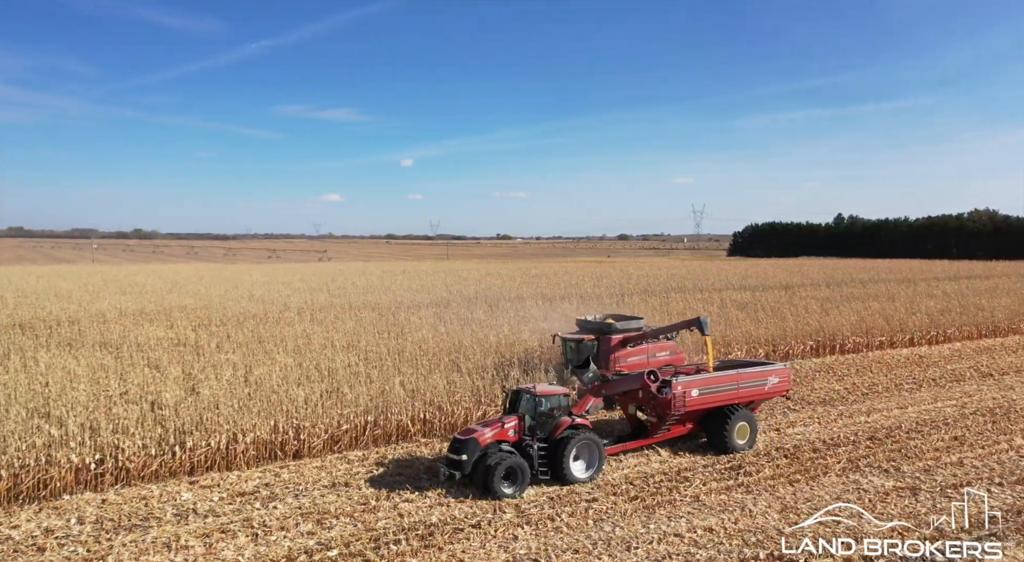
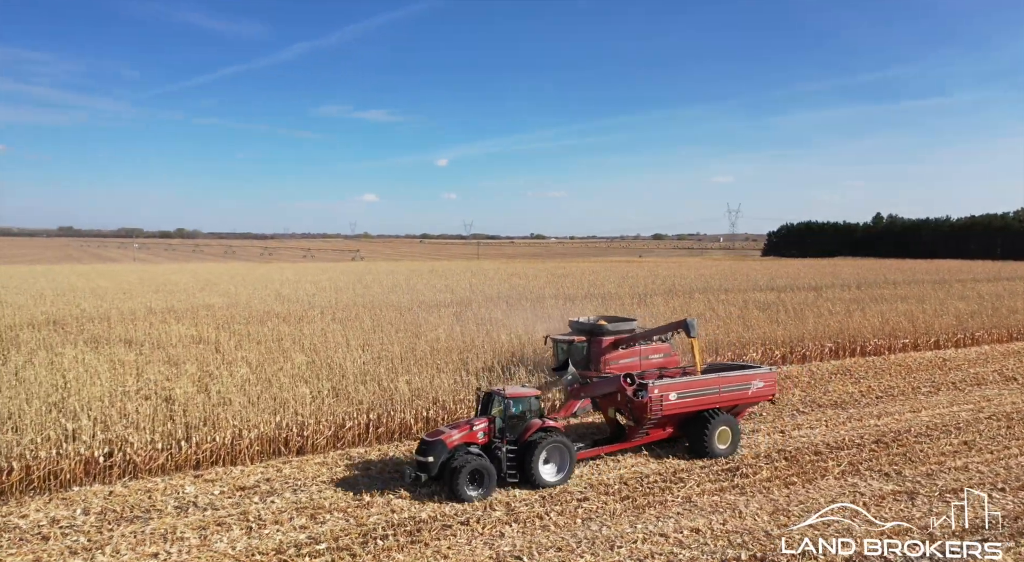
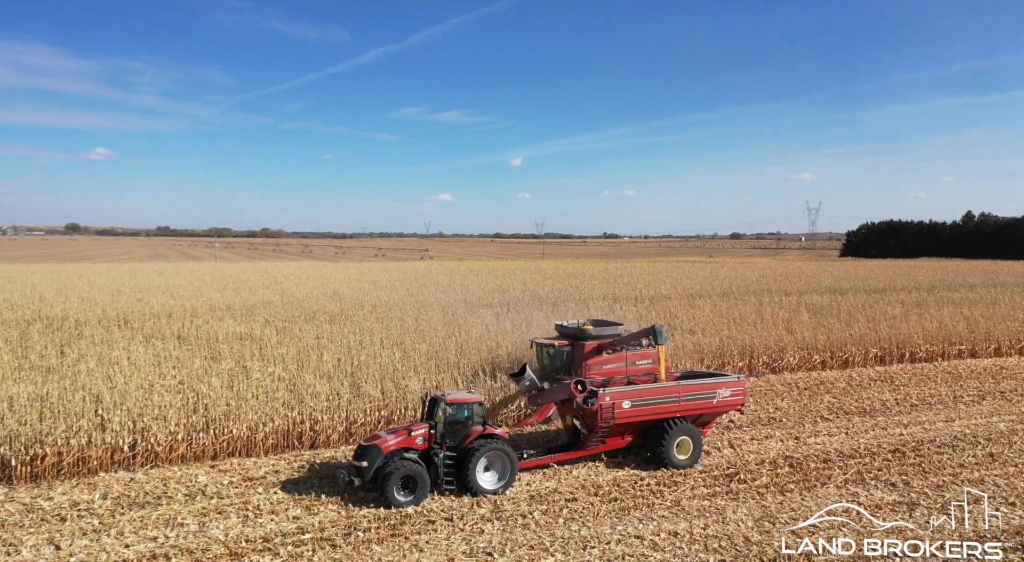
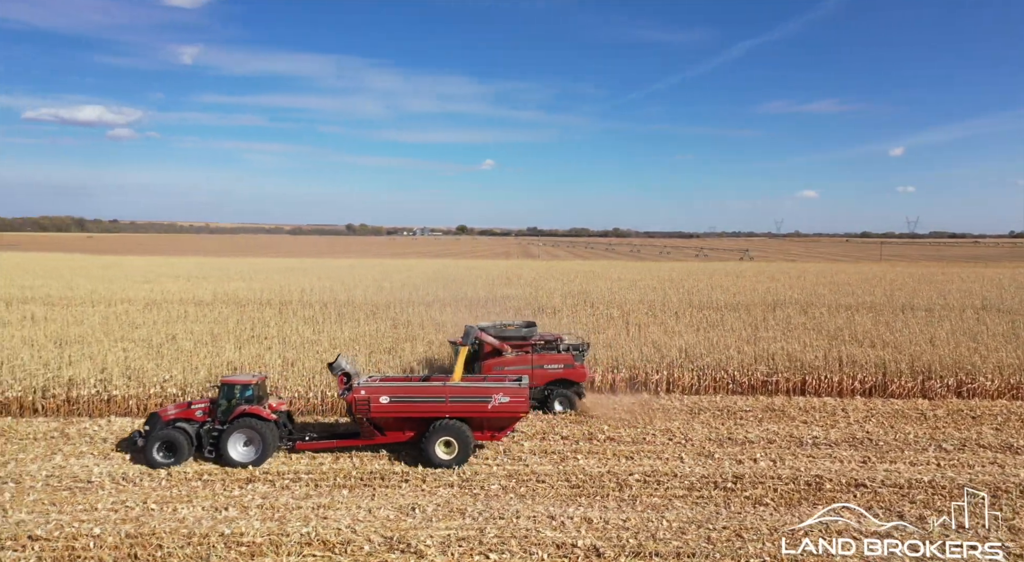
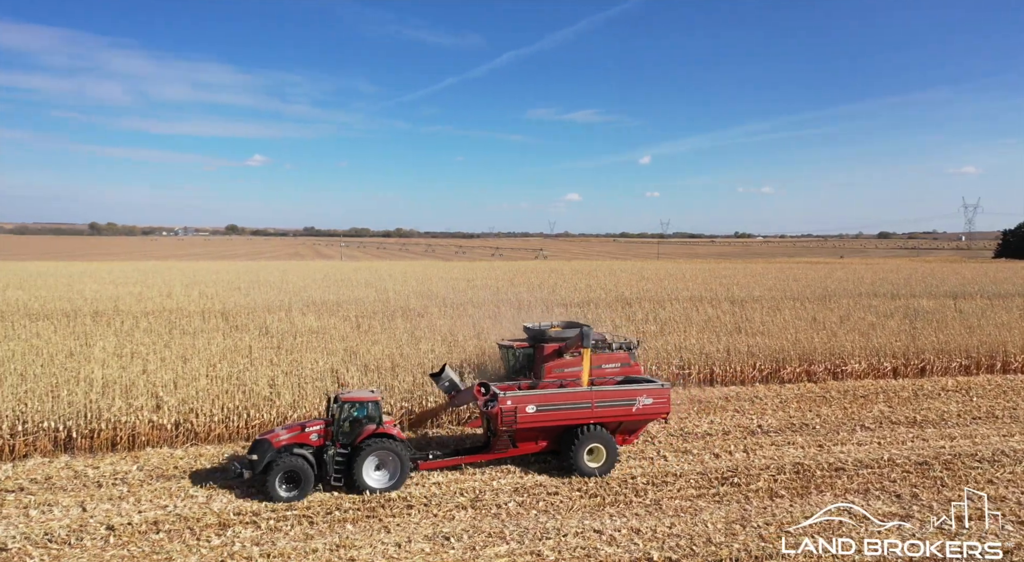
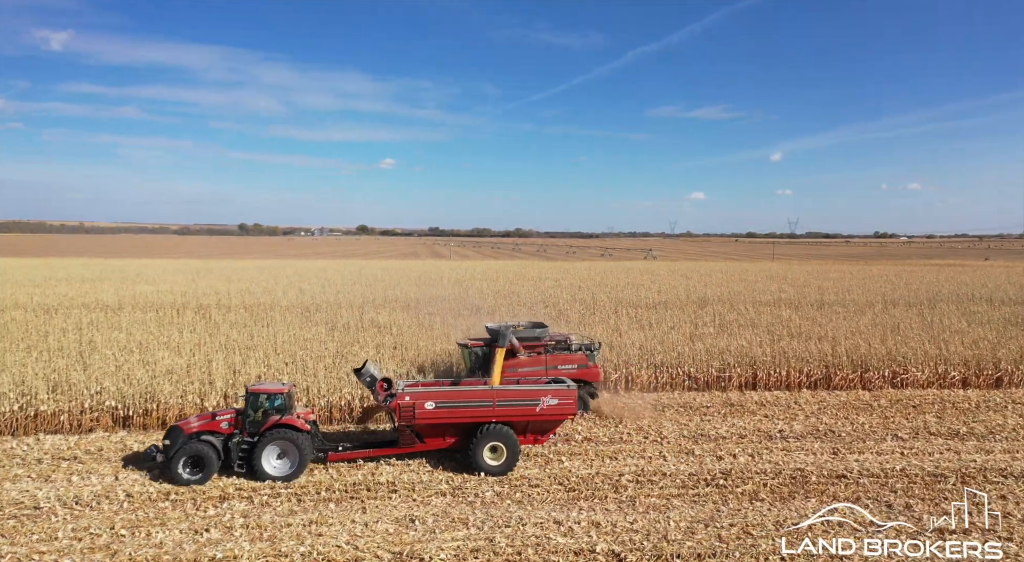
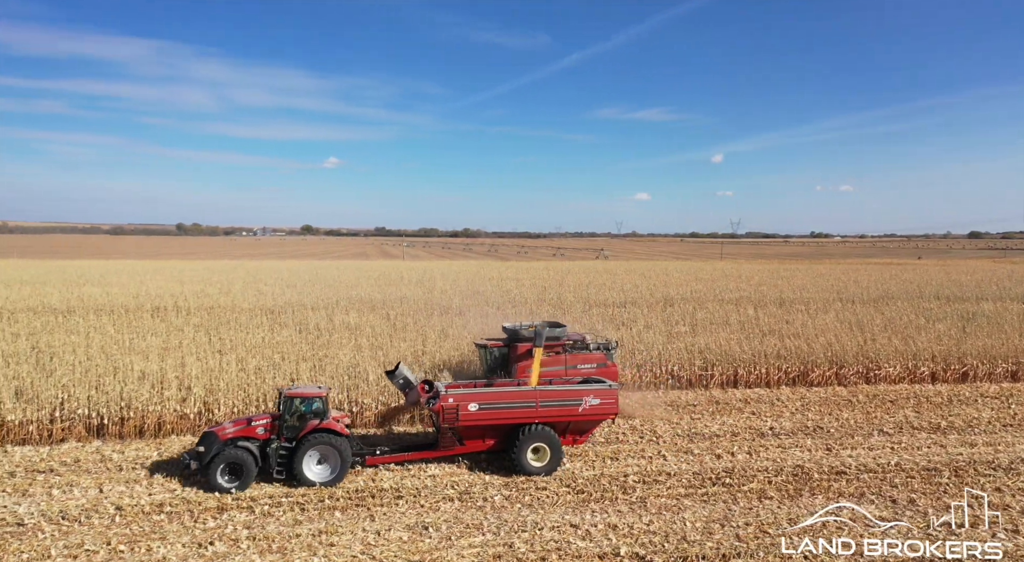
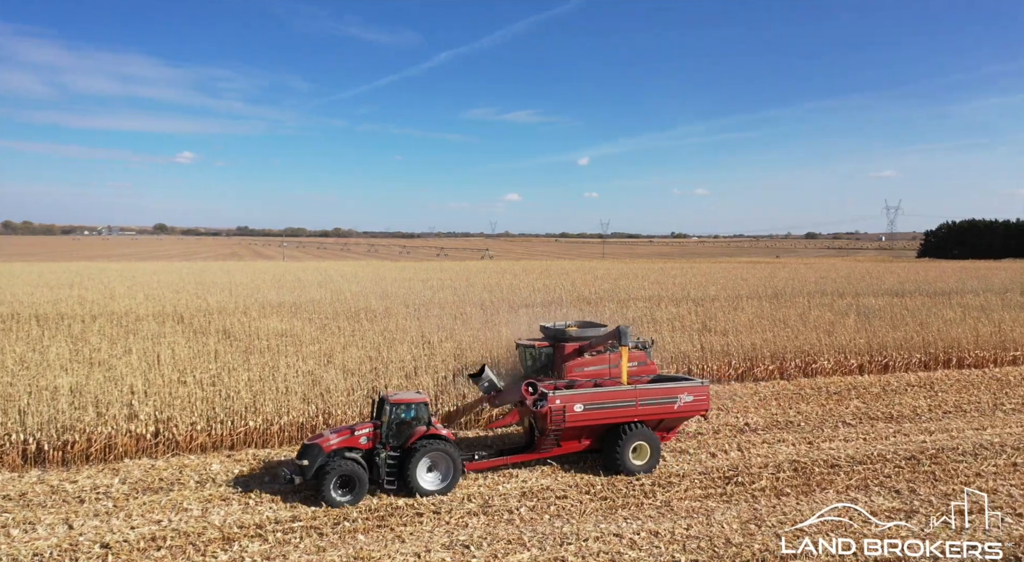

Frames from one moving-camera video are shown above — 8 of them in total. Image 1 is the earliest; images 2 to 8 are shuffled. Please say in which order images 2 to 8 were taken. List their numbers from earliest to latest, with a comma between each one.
2, 3, 8, 5, 7, 6, 4
